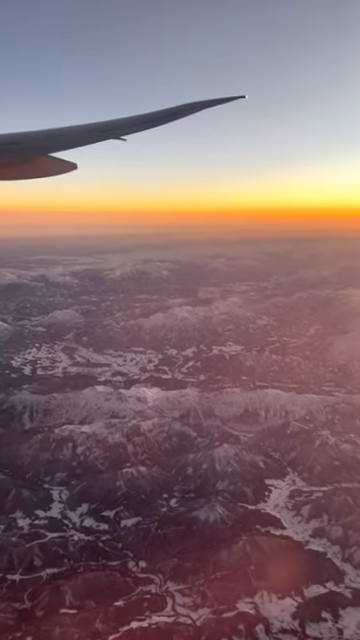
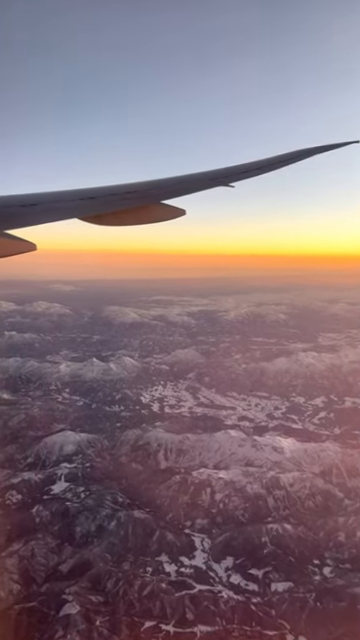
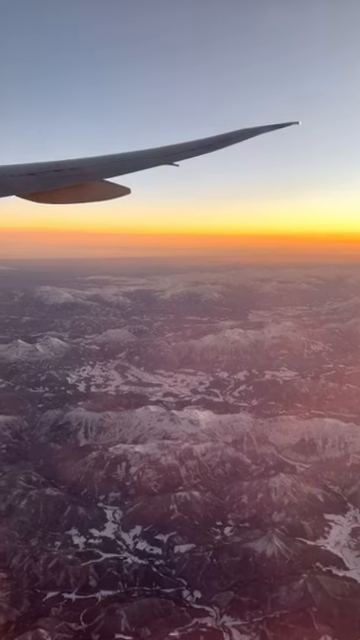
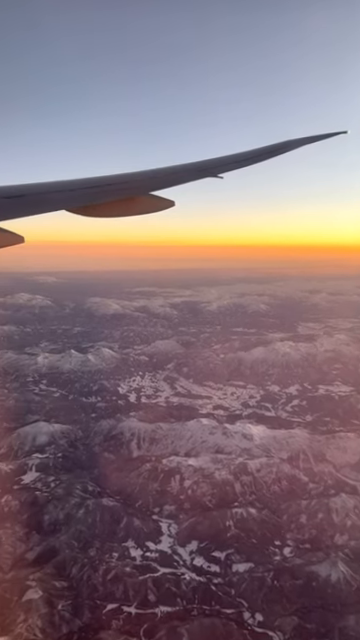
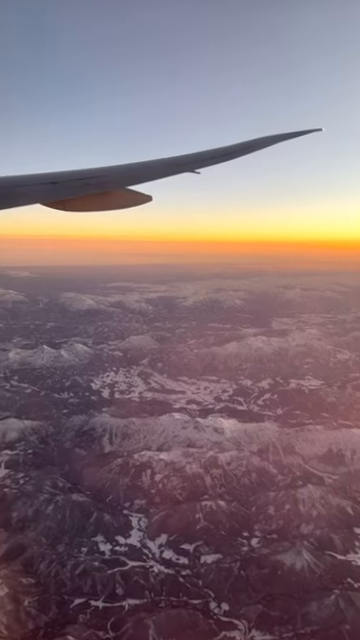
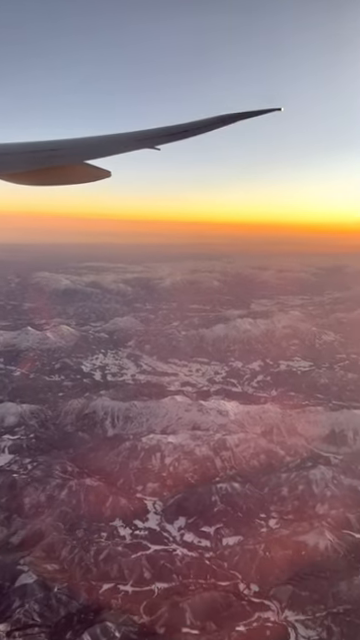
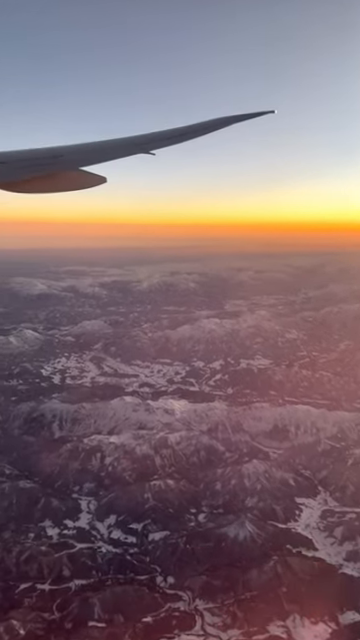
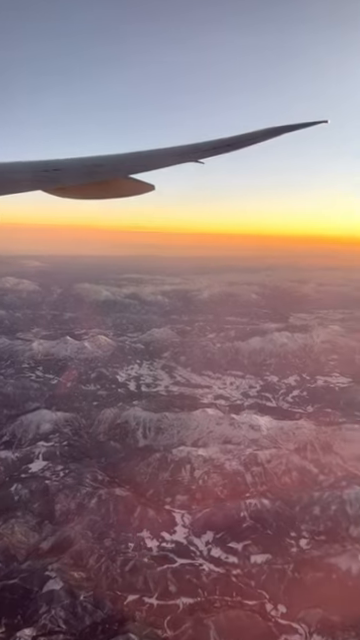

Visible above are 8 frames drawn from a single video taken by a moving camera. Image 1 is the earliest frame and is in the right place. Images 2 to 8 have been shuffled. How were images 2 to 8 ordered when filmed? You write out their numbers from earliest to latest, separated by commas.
7, 3, 5, 4, 2, 8, 6
